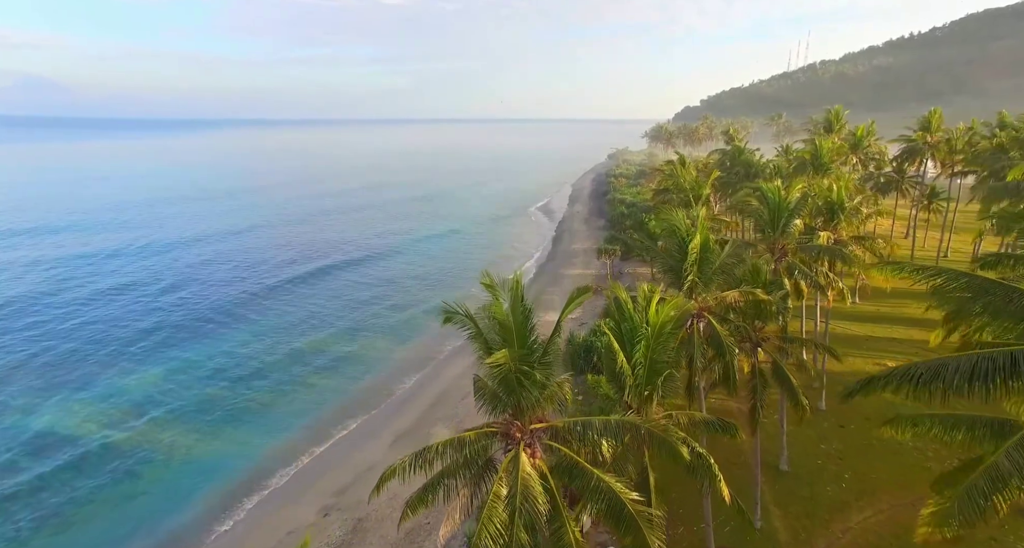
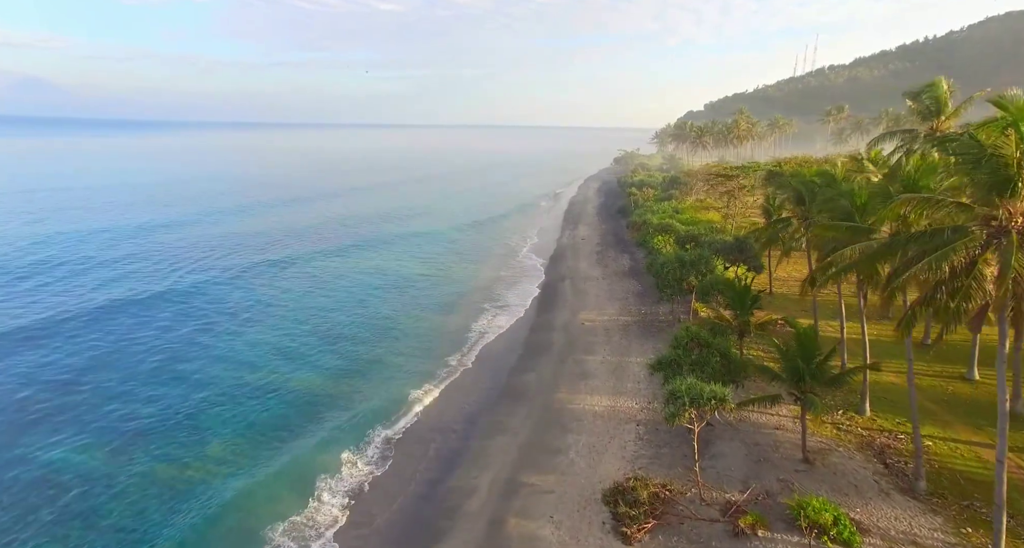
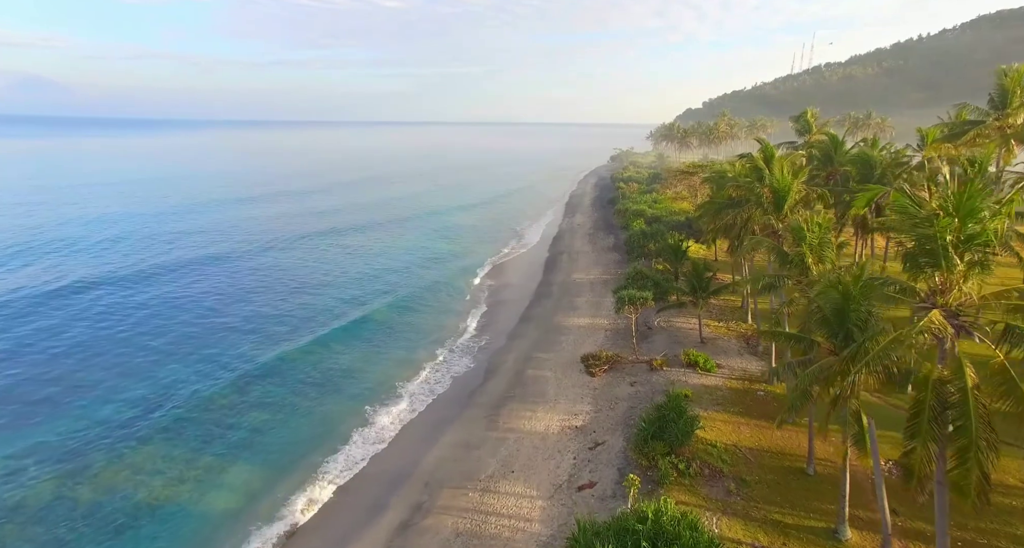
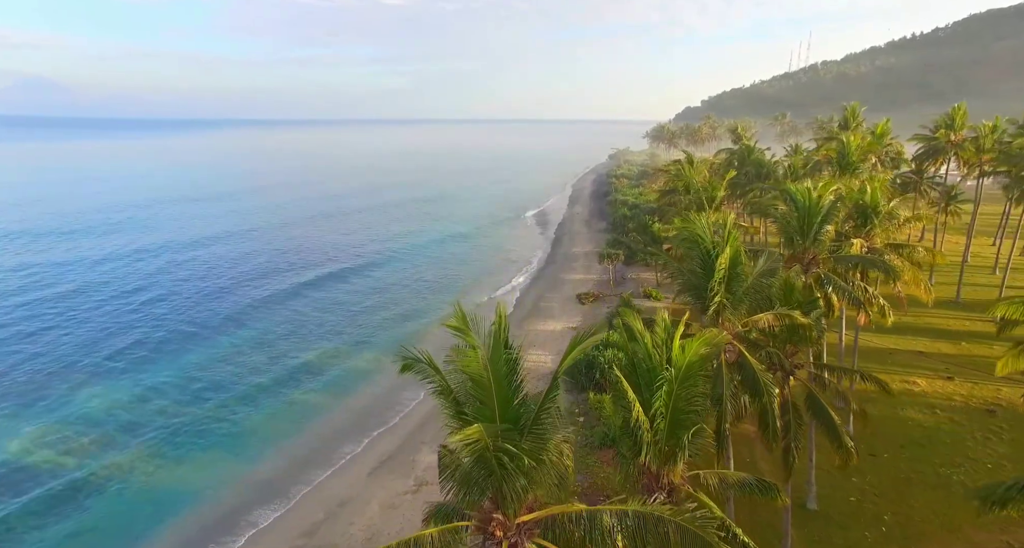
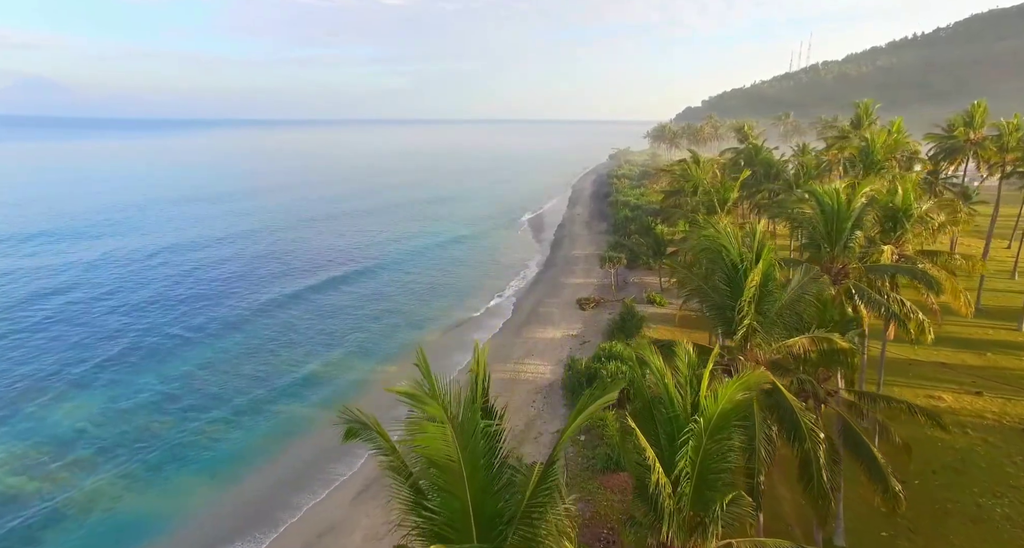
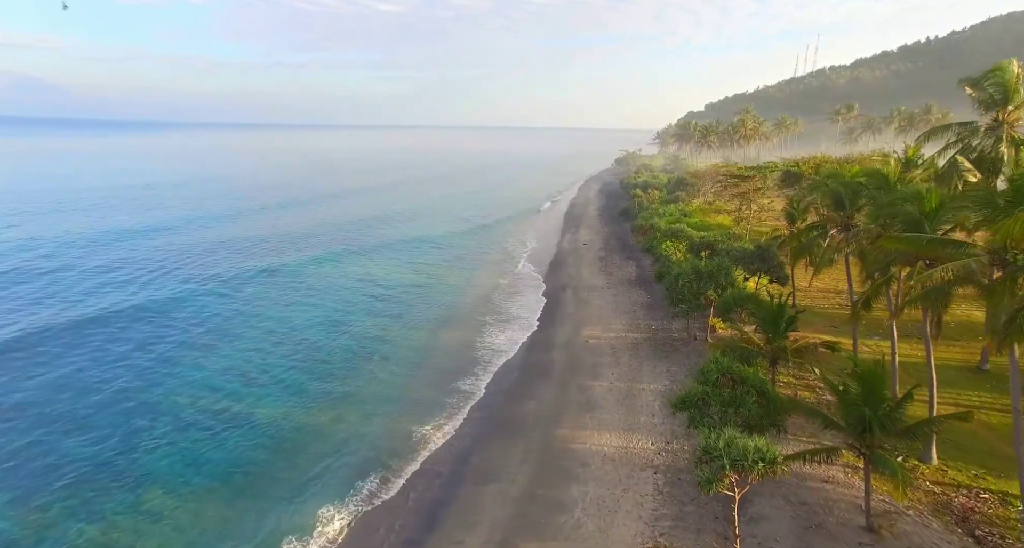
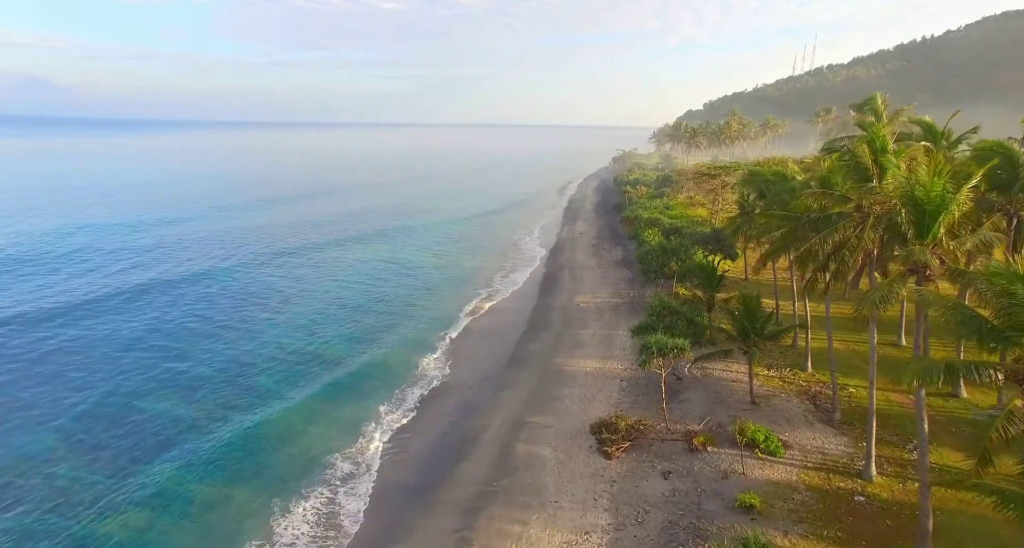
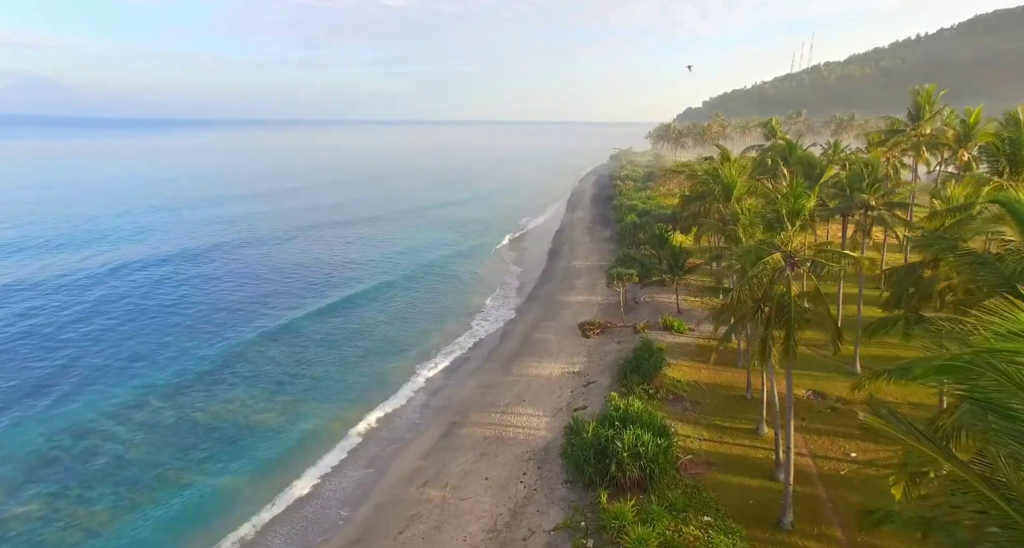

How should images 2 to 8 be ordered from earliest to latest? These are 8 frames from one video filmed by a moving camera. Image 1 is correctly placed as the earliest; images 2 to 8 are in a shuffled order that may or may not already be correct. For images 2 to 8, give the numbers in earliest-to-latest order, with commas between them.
4, 5, 8, 3, 7, 2, 6
